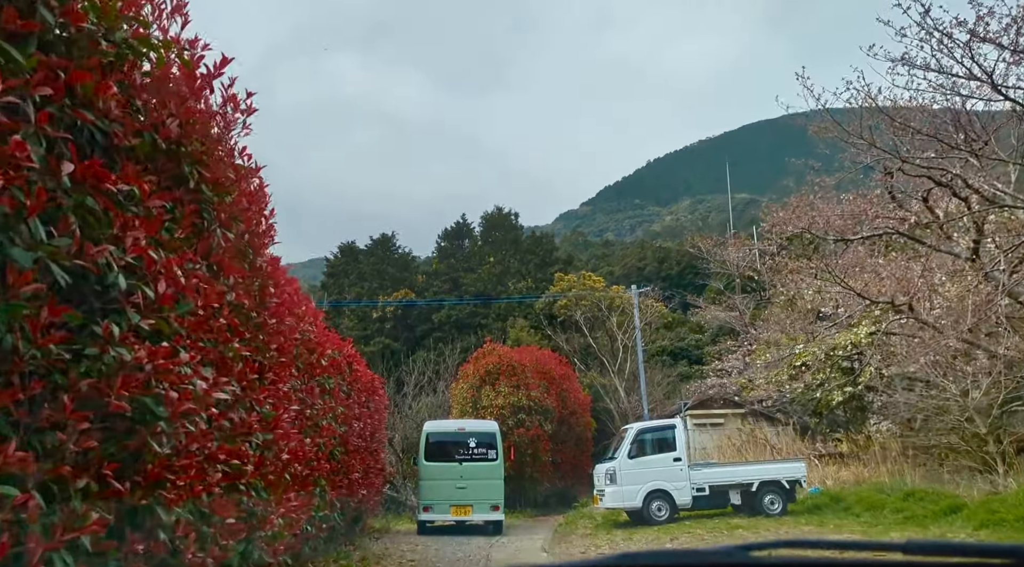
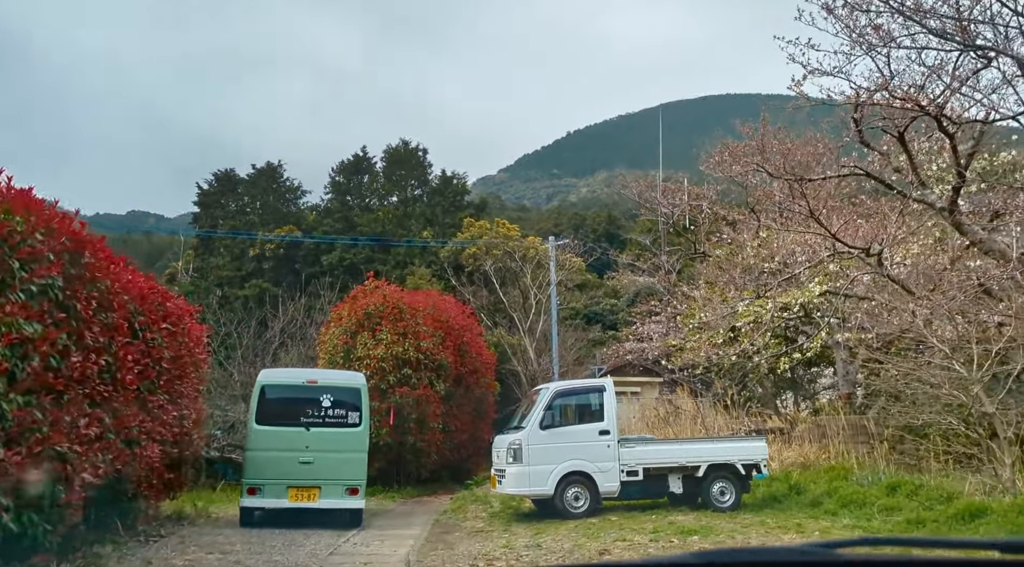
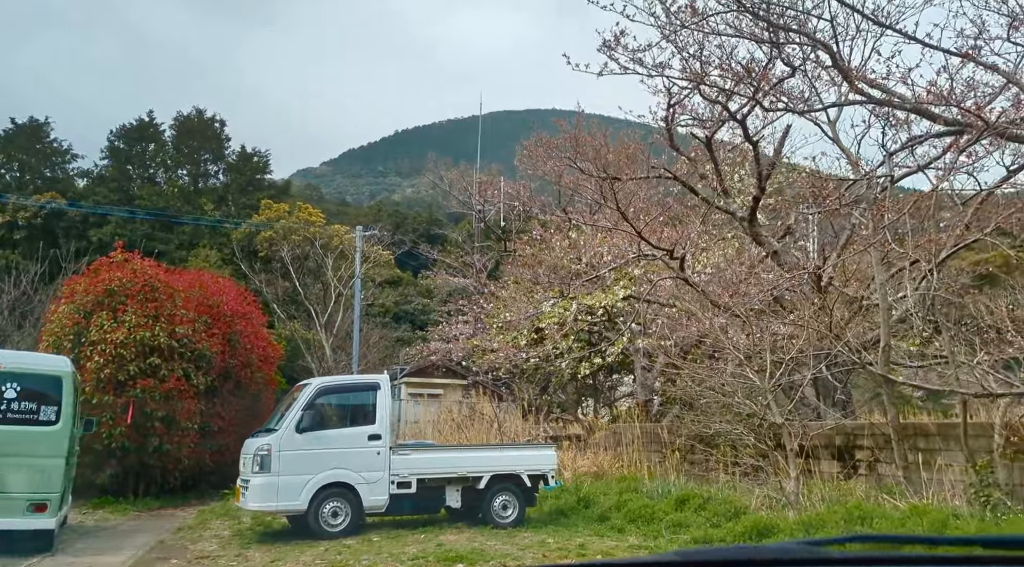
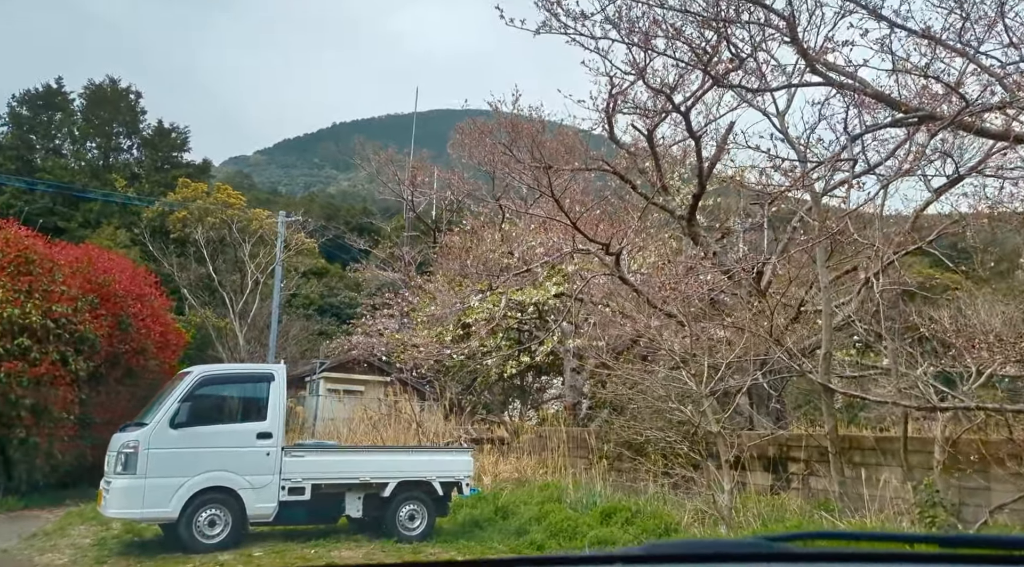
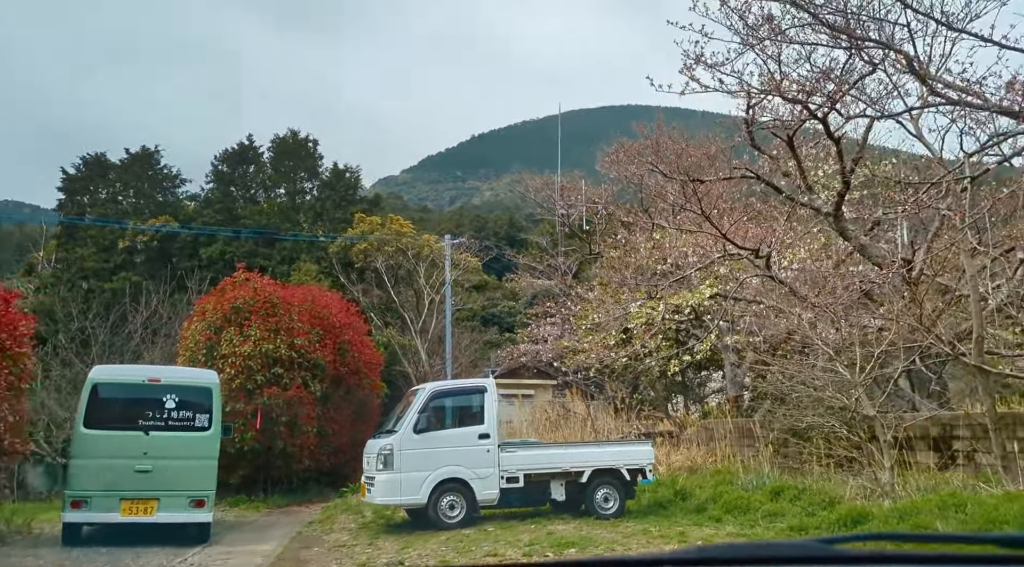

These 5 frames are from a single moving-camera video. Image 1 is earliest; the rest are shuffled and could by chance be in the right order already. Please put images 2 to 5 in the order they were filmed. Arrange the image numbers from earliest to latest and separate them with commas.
2, 5, 3, 4
